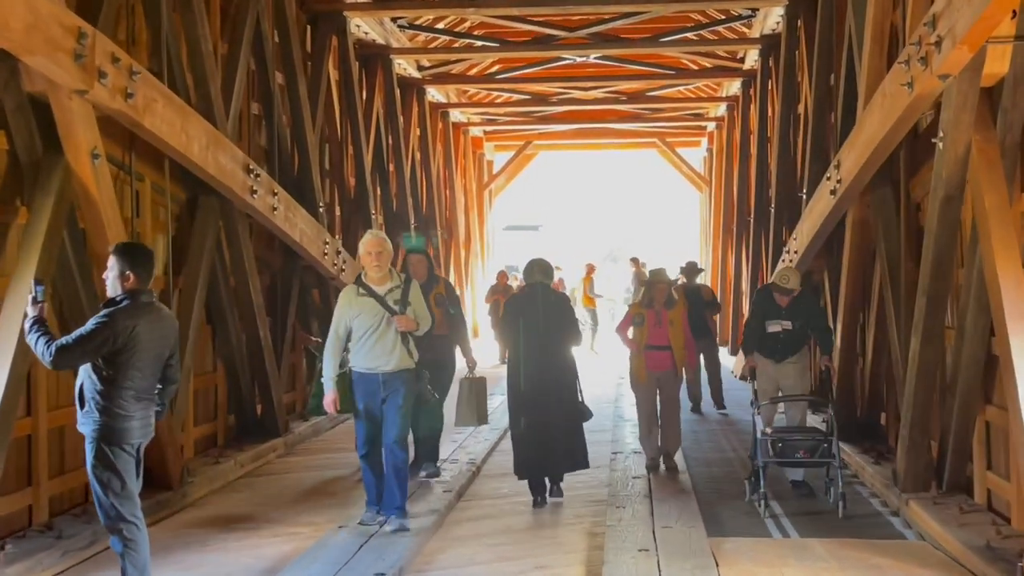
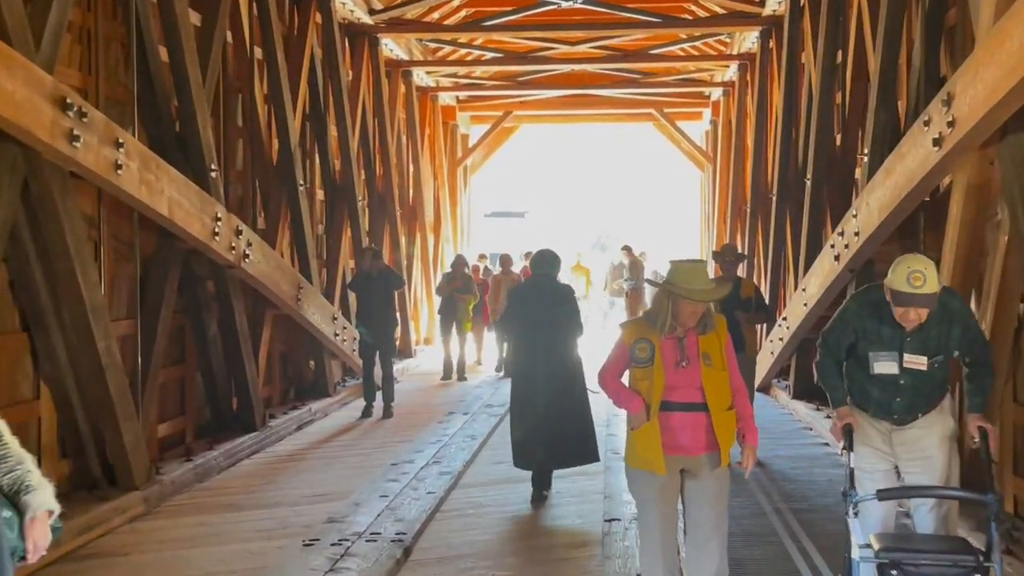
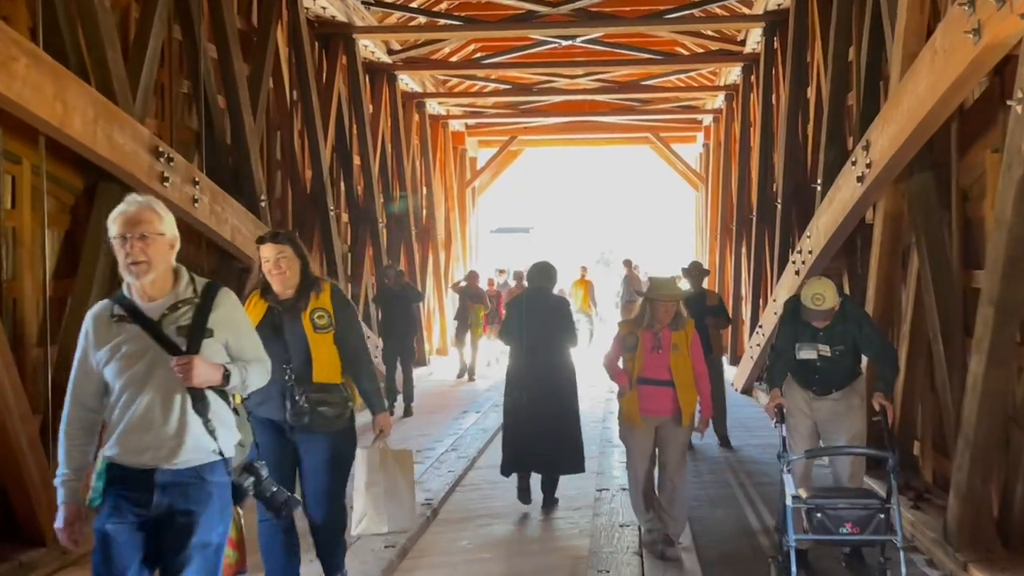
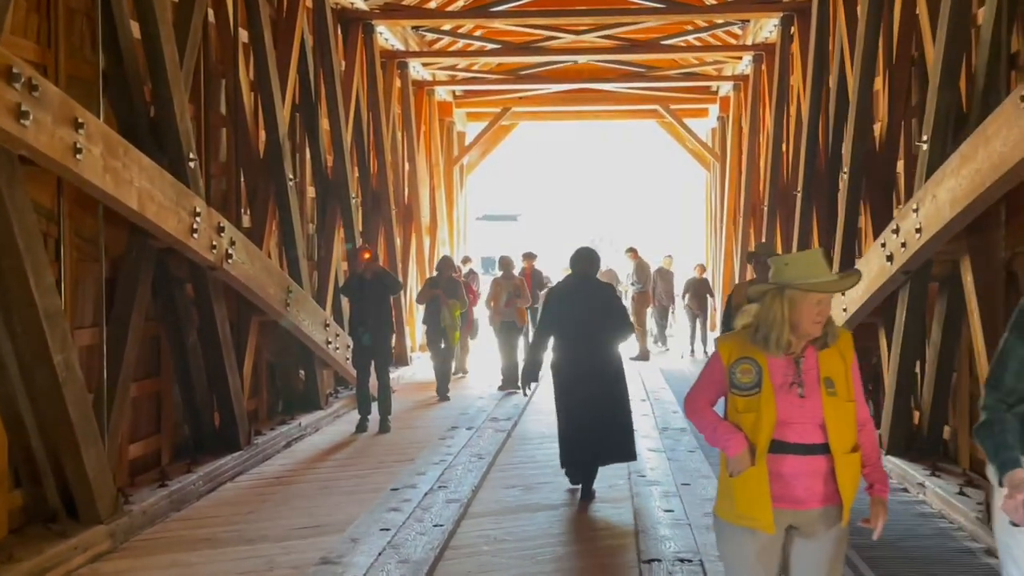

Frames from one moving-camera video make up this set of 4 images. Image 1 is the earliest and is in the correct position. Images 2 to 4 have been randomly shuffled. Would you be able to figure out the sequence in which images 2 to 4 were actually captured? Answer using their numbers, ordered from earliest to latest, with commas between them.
3, 2, 4
